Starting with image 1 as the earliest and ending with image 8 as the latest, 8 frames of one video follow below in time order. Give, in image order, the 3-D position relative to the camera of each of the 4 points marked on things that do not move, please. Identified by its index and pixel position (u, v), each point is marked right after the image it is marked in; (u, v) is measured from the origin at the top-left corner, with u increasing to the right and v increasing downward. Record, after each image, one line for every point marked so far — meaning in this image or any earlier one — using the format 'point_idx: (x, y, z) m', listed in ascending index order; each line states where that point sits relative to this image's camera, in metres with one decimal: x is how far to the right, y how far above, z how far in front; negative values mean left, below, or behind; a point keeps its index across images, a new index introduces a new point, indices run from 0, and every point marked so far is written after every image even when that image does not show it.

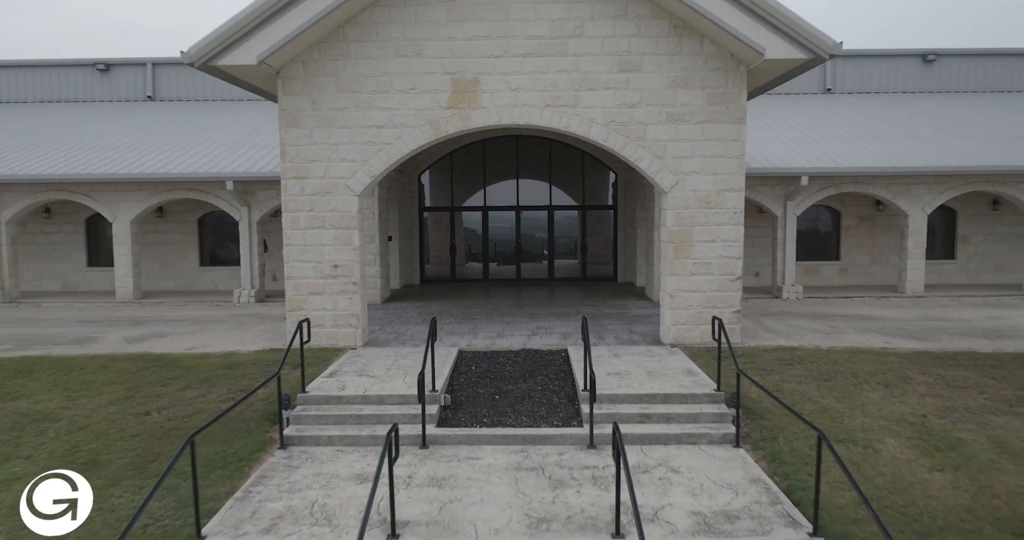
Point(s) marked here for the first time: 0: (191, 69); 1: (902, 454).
0: (-8.6, +5.4, +15.8) m
1: (+3.2, -1.5, +4.9) m
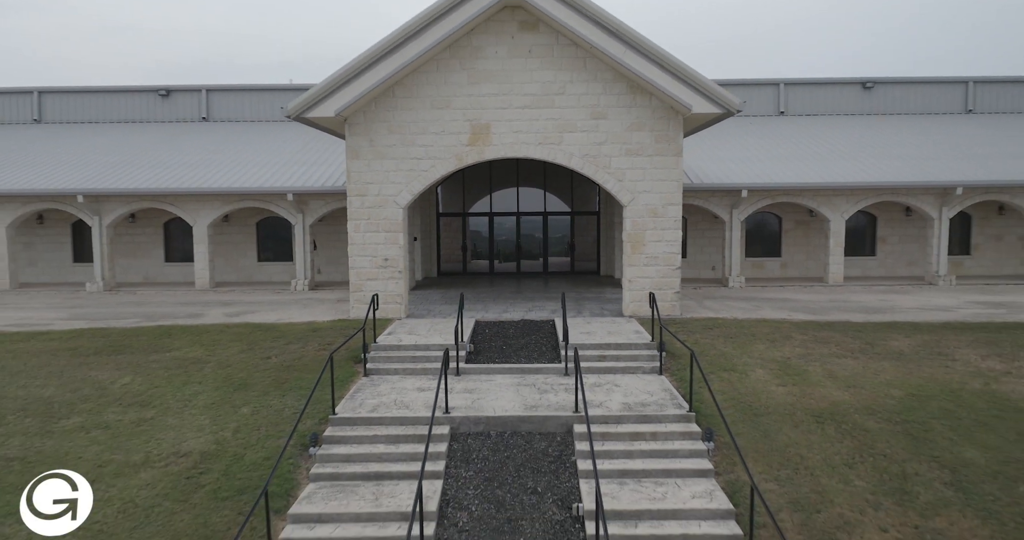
0: (-8.6, +5.5, +18.5) m
1: (+3.3, -1.4, +7.6) m
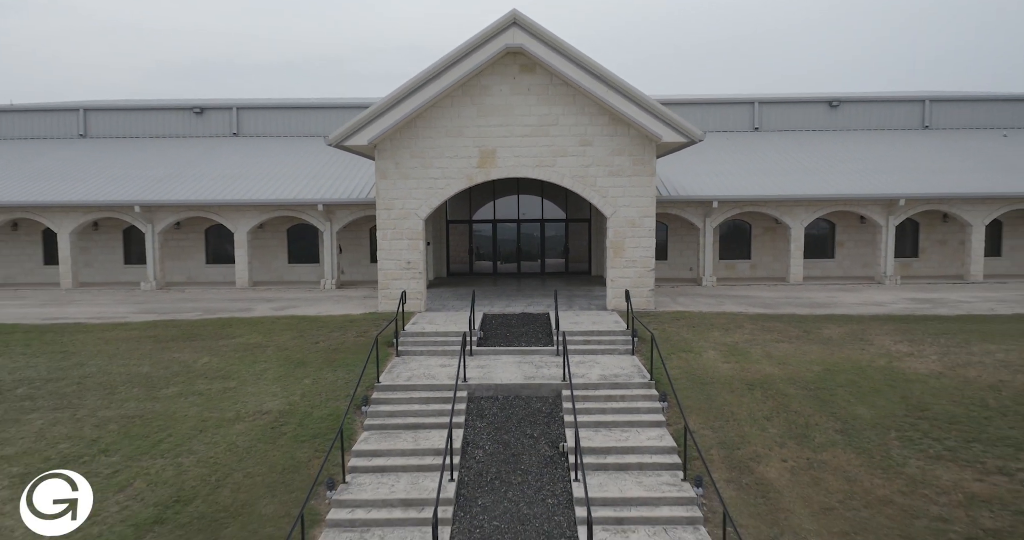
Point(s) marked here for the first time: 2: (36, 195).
0: (-8.5, +5.5, +20.5) m
1: (+3.3, -1.4, +9.6) m
2: (-13.2, +2.1, +16.4) m
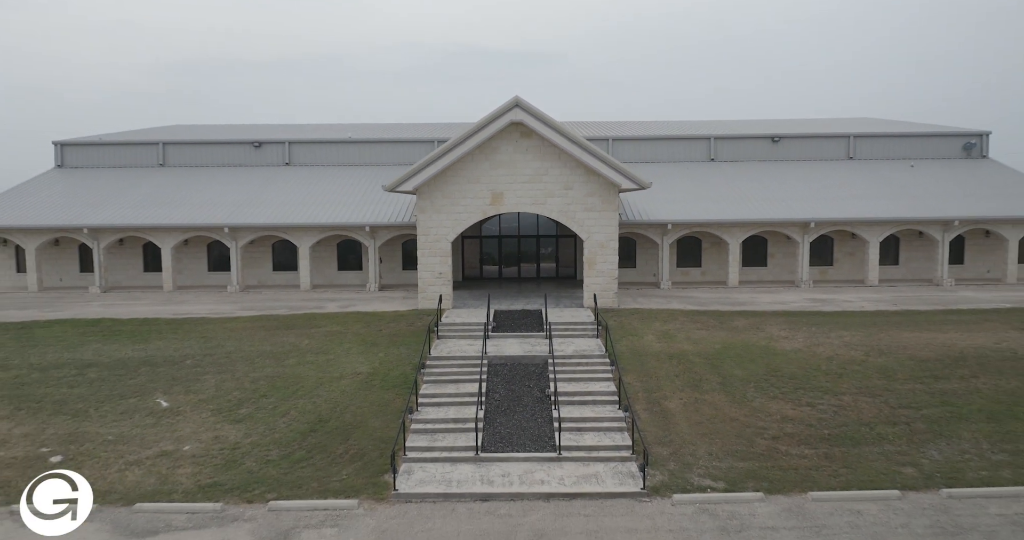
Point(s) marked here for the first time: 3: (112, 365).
0: (-8.5, +5.3, +25.0) m
1: (+3.4, -1.7, +14.2) m
2: (-13.2, +1.8, +20.9) m
3: (-9.5, -2.3, +14.0) m
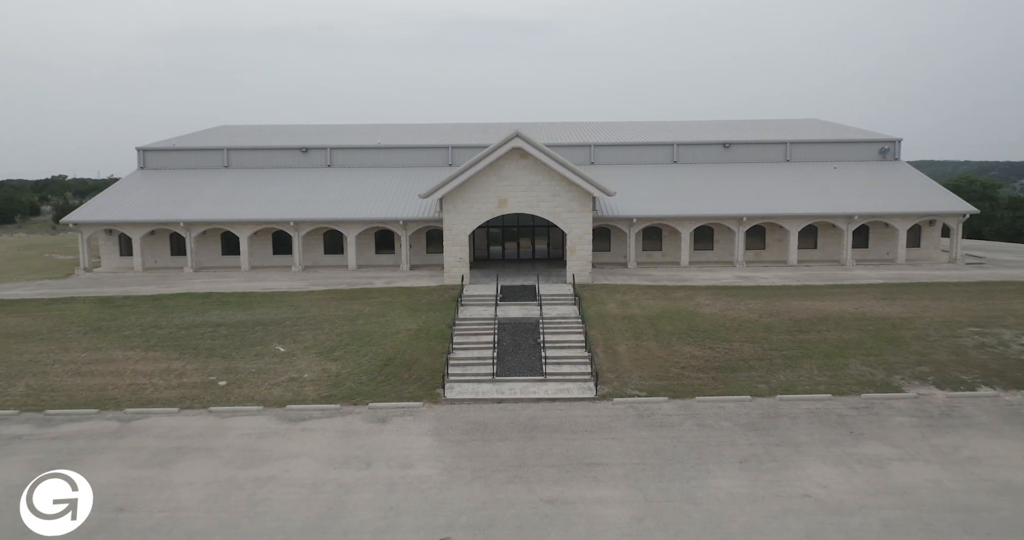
0: (-8.5, +6.3, +30.5) m
1: (+3.5, -1.3, +20.1) m
2: (-13.1, +2.6, +26.6) m
3: (-9.4, -1.9, +19.9) m
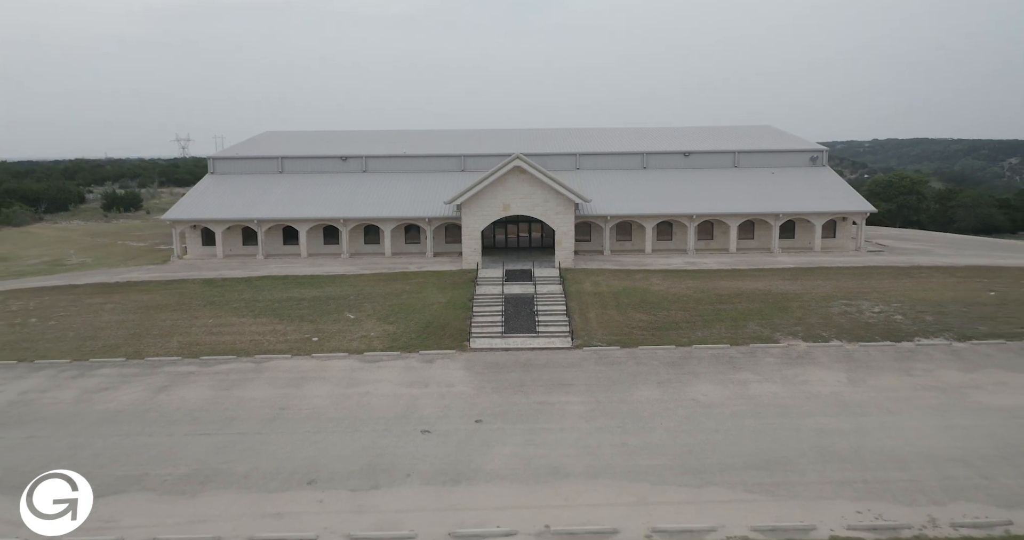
0: (-8.4, +7.2, +37.5) m
1: (+3.6, -0.7, +27.5) m
2: (-13.1, +3.3, +33.7) m
3: (-9.3, -1.4, +27.3) m
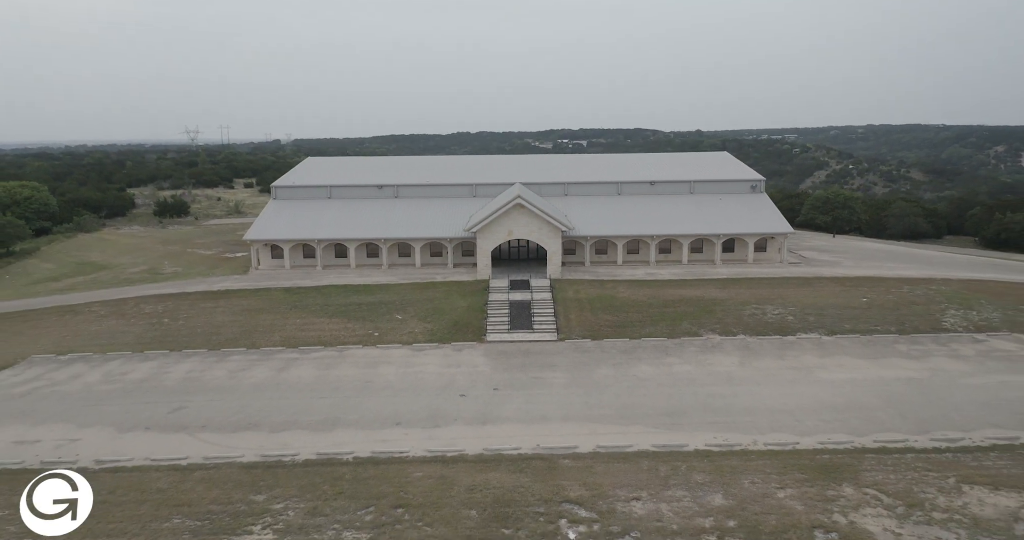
0: (-8.3, +6.7, +47.1) m
1: (+3.7, -1.5, +37.4) m
2: (-12.9, +2.7, +43.5) m
3: (-9.1, -2.2, +37.1) m
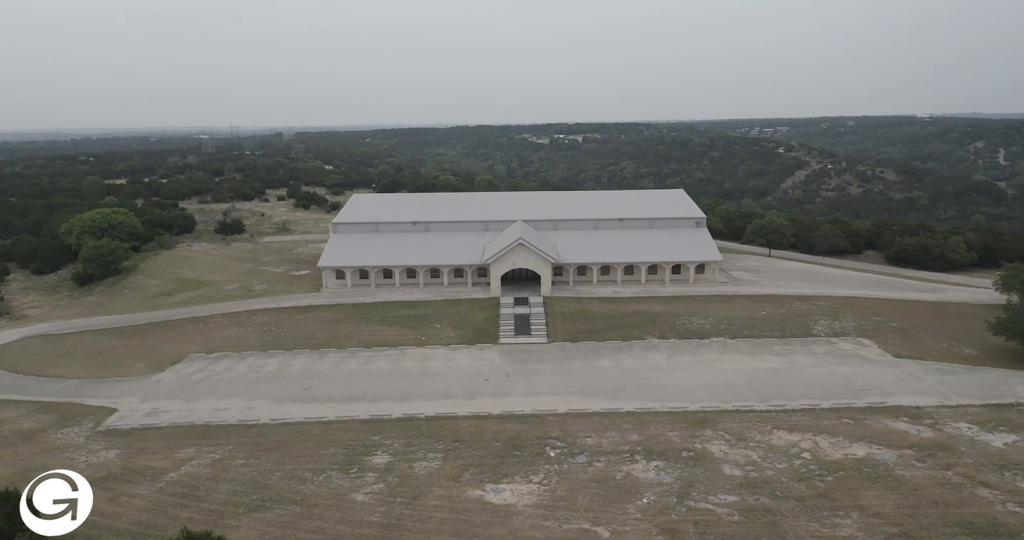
0: (-8.0, +4.9, +62.5) m
1: (+4.1, -3.5, +52.9) m
2: (-12.6, +0.8, +58.8) m
3: (-8.8, -4.3, +52.7) m
